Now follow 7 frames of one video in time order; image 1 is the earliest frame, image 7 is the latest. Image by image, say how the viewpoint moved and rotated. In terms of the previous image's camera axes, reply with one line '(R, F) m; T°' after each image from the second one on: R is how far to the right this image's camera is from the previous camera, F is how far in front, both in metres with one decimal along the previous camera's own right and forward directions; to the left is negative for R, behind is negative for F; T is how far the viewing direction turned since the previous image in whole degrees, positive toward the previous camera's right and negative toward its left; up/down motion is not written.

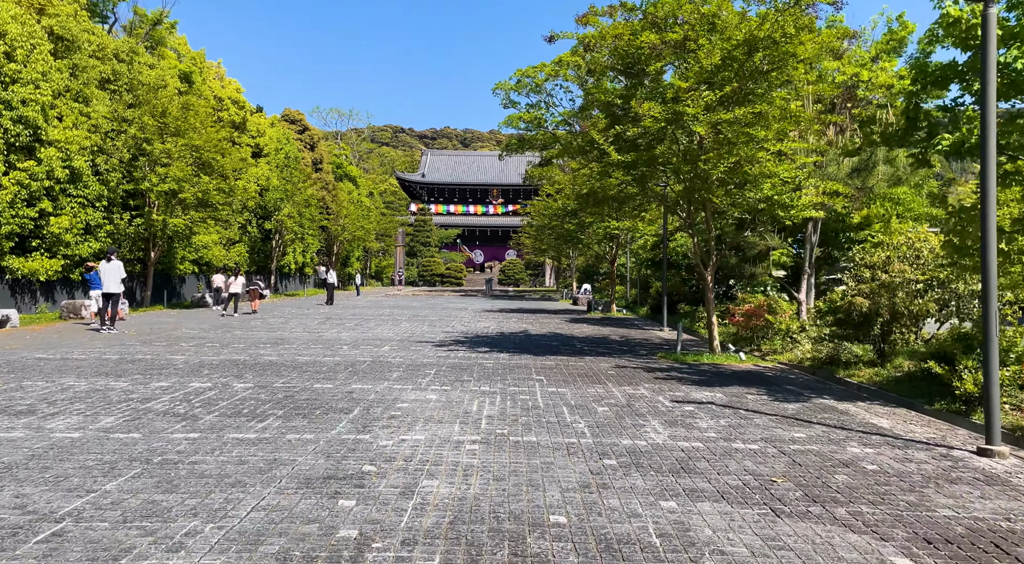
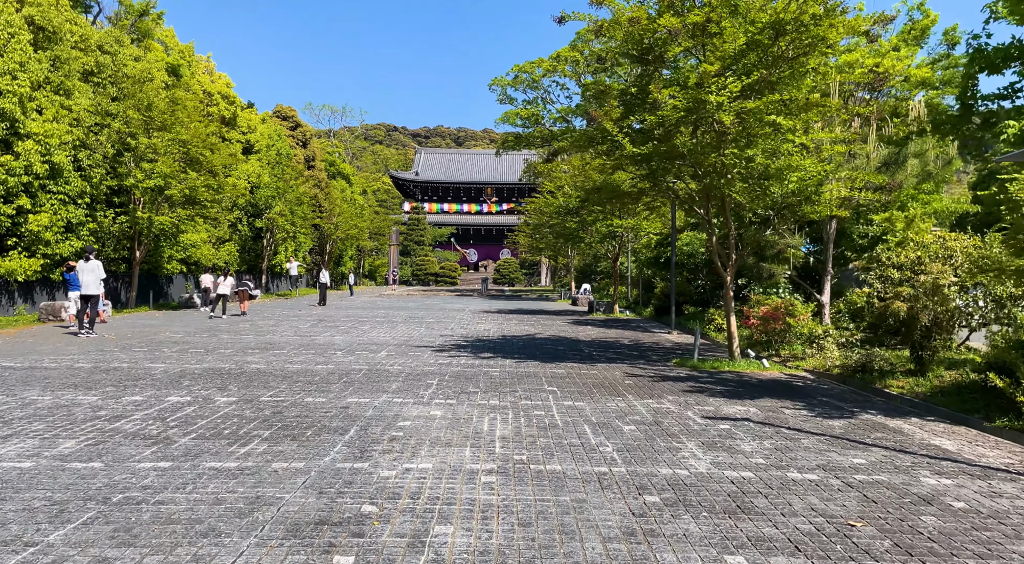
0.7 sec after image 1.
(-0.2, +0.7) m; +1°
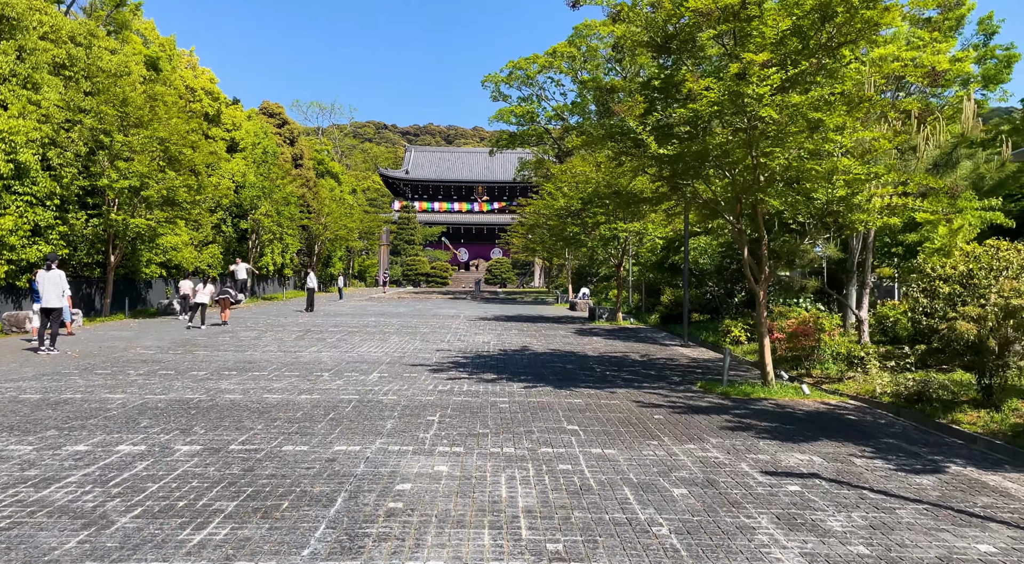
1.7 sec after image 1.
(-0.2, +1.1) m; +1°
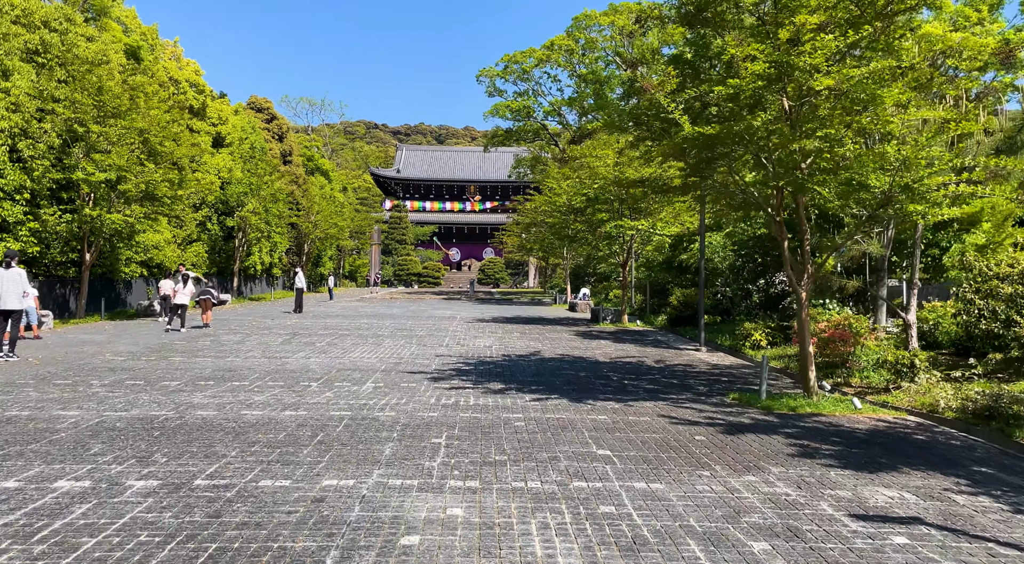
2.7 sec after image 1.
(-0.3, +1.1) m; +1°
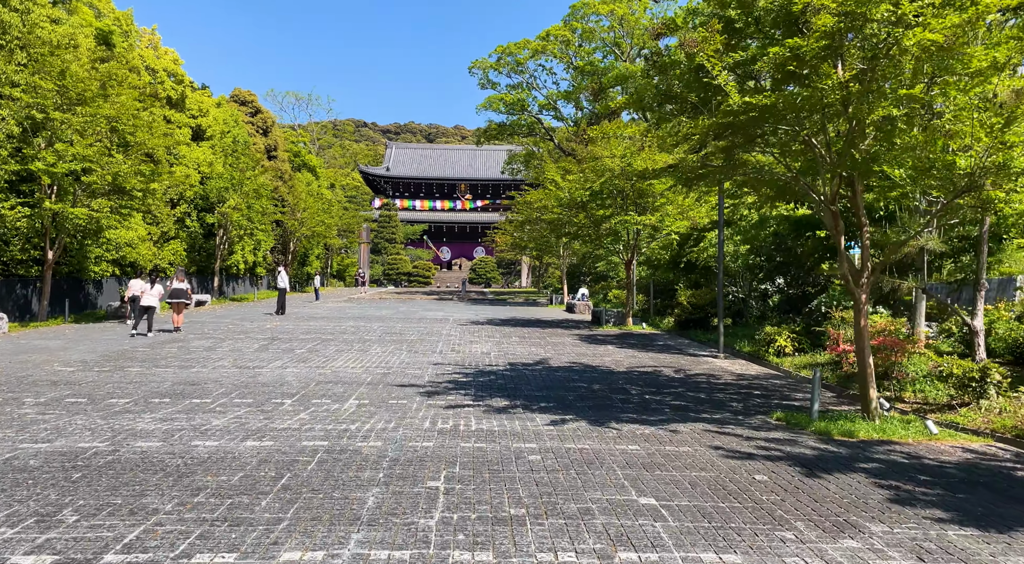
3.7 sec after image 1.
(-0.2, +1.3) m; +1°
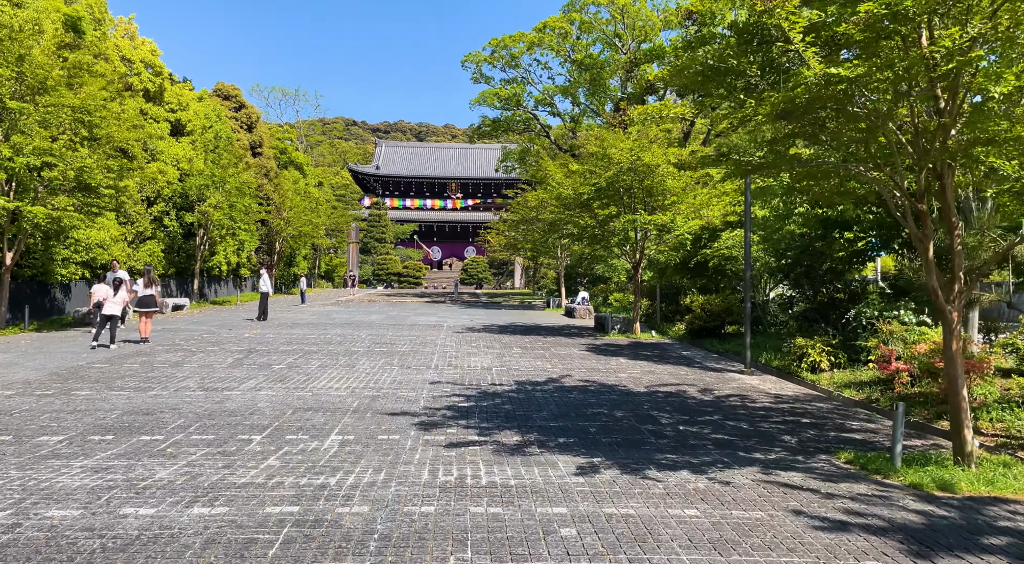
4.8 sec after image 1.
(-0.2, +1.3) m; +1°
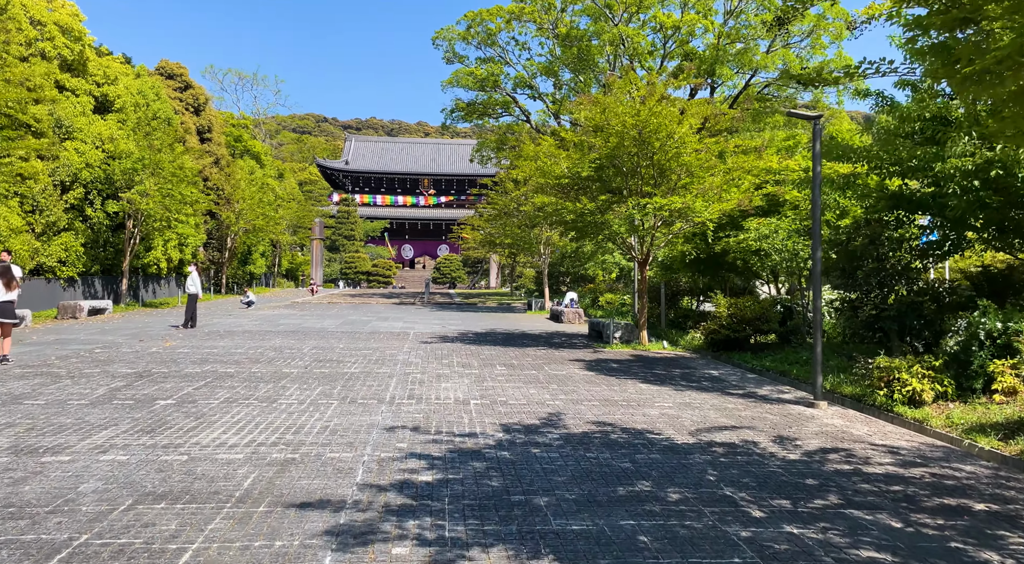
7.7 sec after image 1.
(-0.1, +3.3) m; +2°
